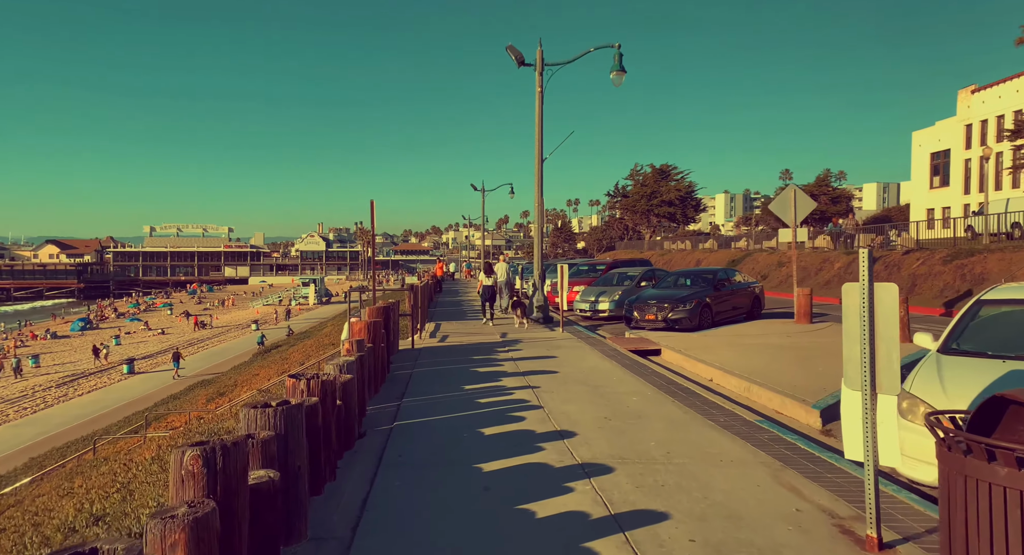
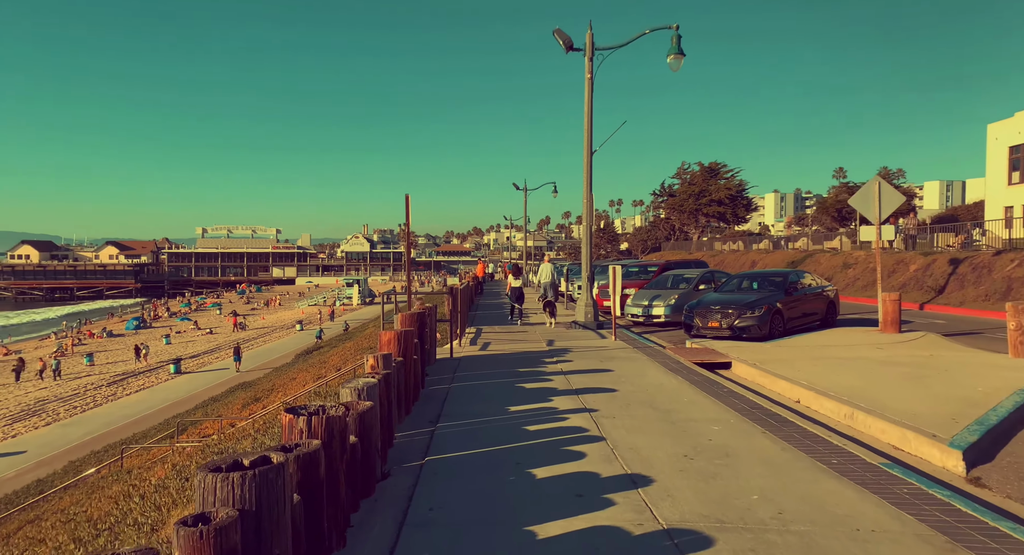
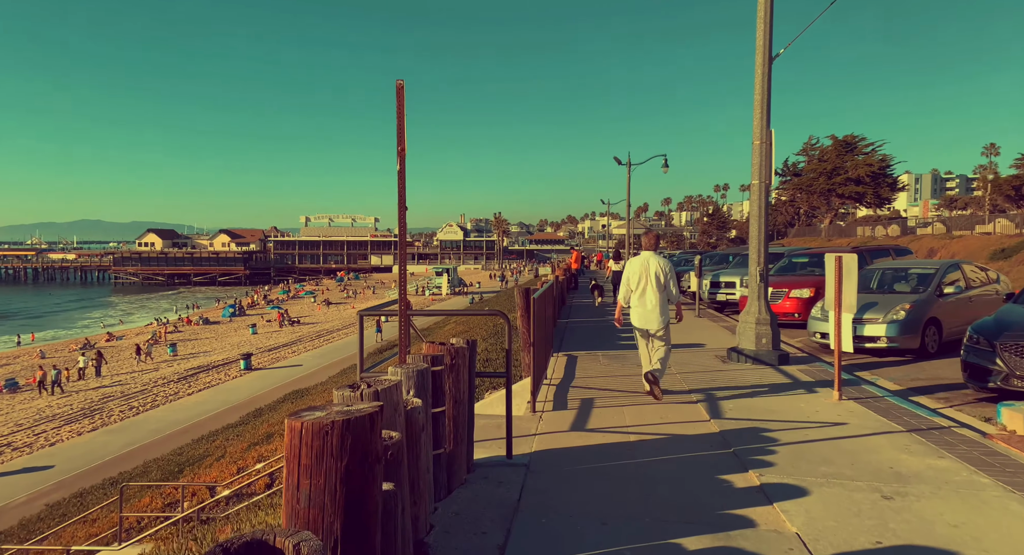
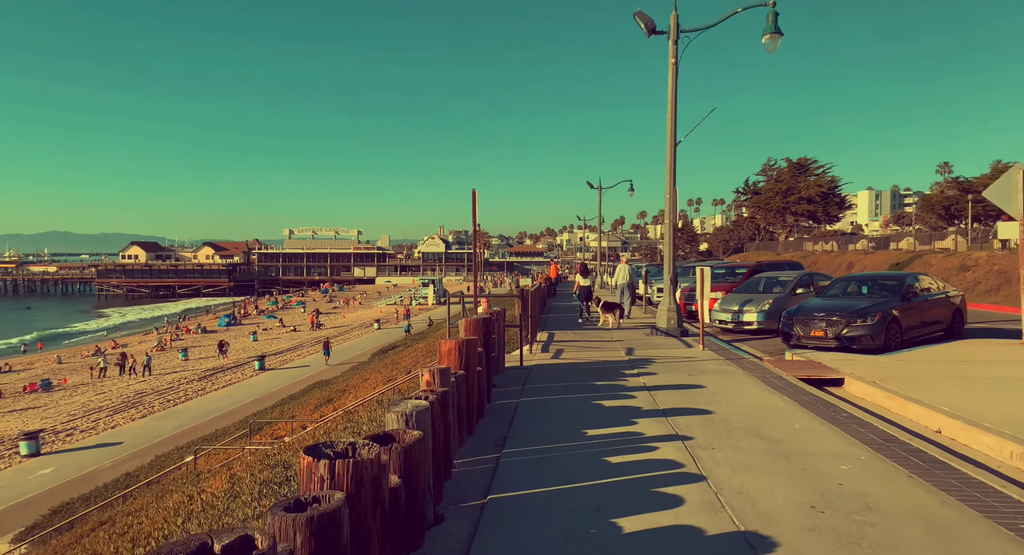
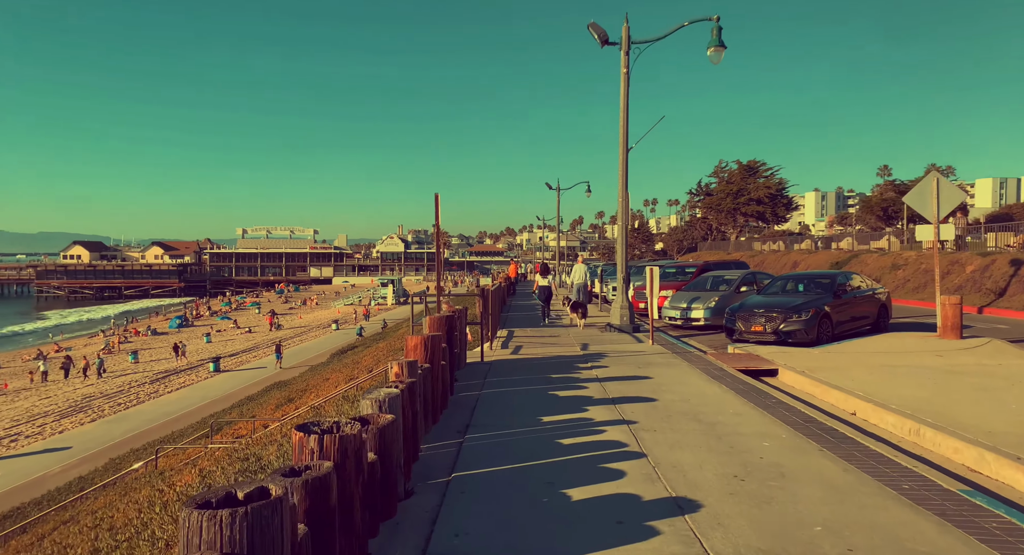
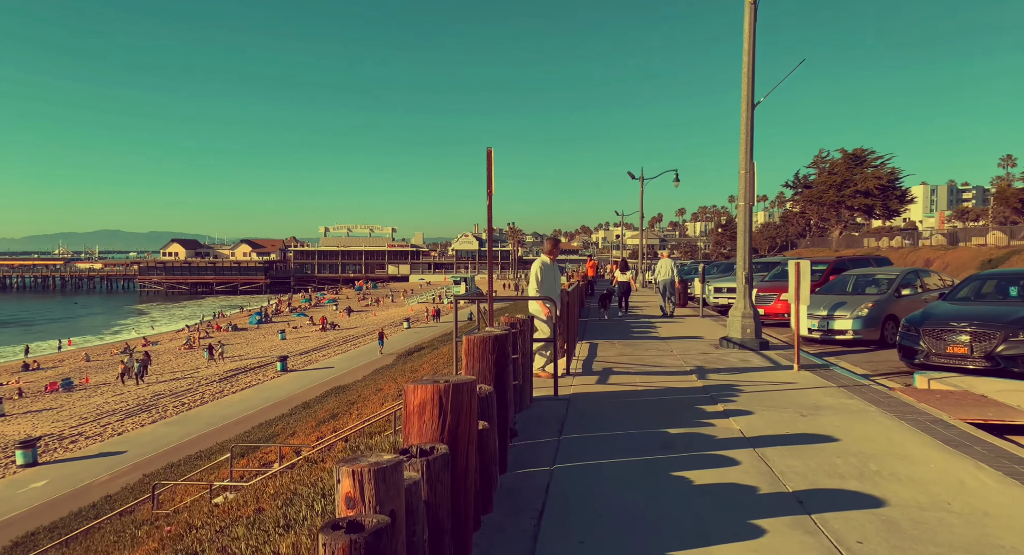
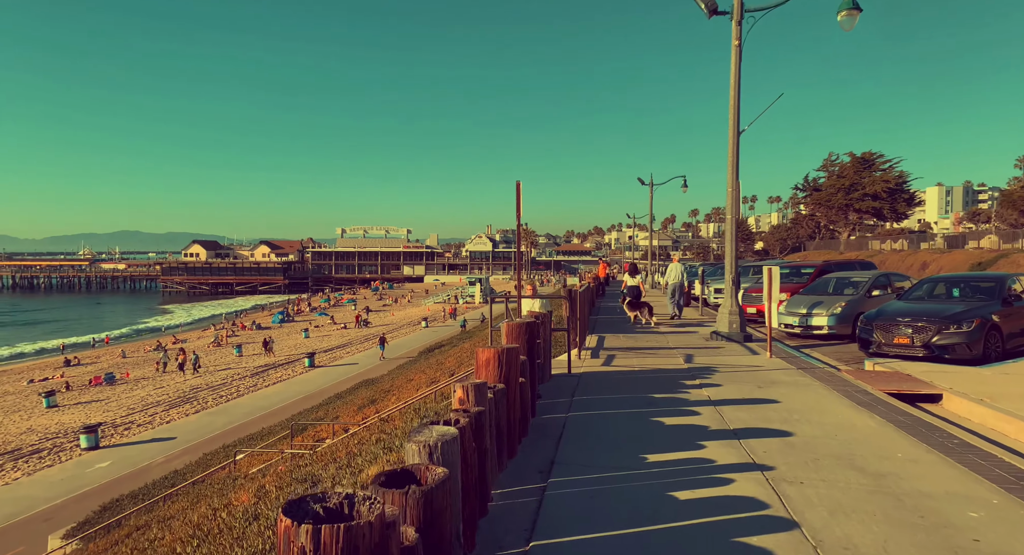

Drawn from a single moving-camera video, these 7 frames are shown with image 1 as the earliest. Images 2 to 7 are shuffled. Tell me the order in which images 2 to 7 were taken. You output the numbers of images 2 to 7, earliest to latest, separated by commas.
2, 5, 4, 7, 6, 3
